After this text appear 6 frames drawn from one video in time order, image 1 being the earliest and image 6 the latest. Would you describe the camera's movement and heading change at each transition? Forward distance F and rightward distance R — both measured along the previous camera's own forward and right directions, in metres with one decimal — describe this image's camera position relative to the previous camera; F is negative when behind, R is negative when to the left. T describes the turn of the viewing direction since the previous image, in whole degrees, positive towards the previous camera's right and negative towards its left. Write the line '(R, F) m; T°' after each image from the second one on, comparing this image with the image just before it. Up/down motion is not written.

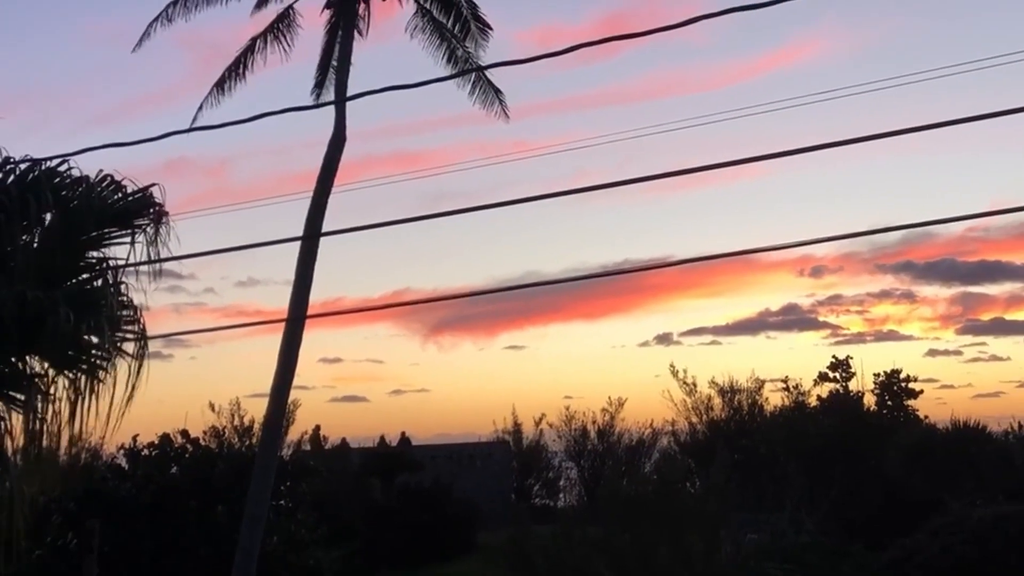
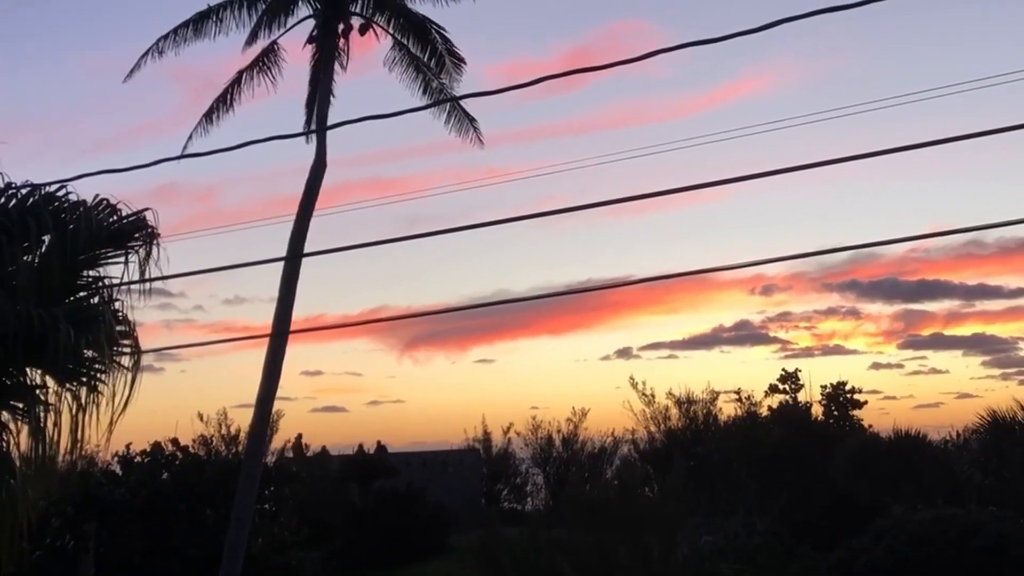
(+0.1, -1.2) m; +1°
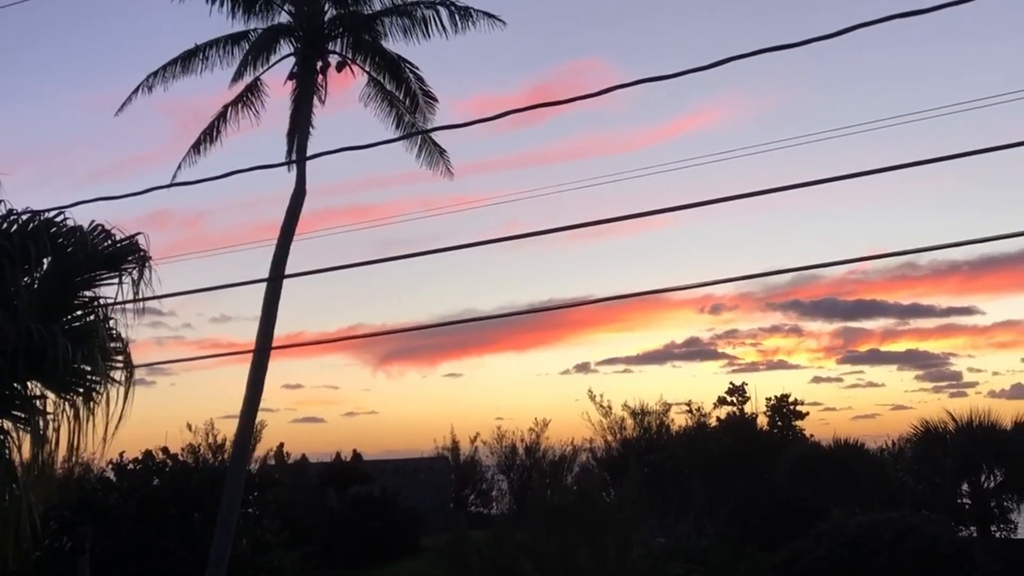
(+0.1, -1.4) m; +2°
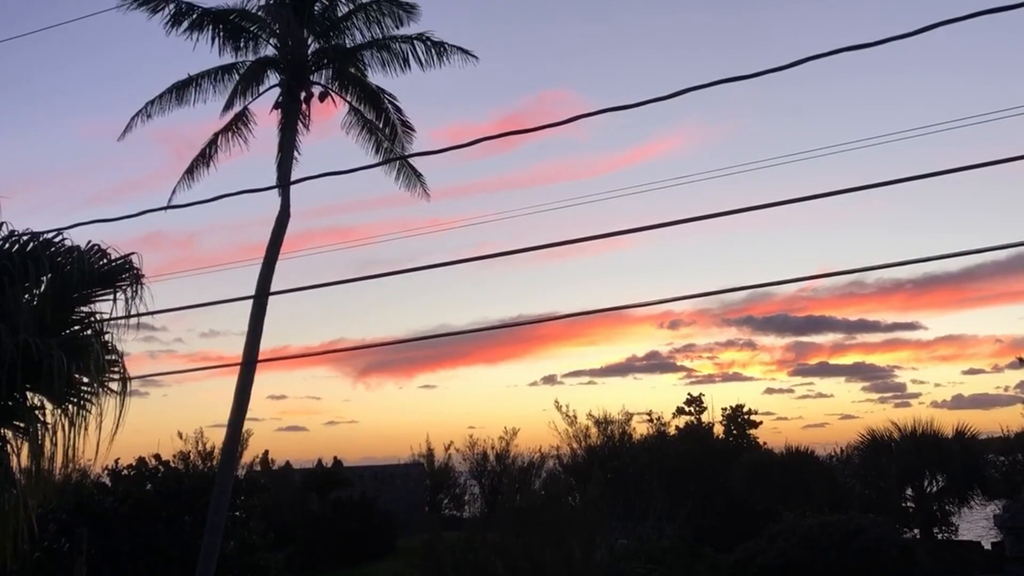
(0.0, -1.3) m; +1°
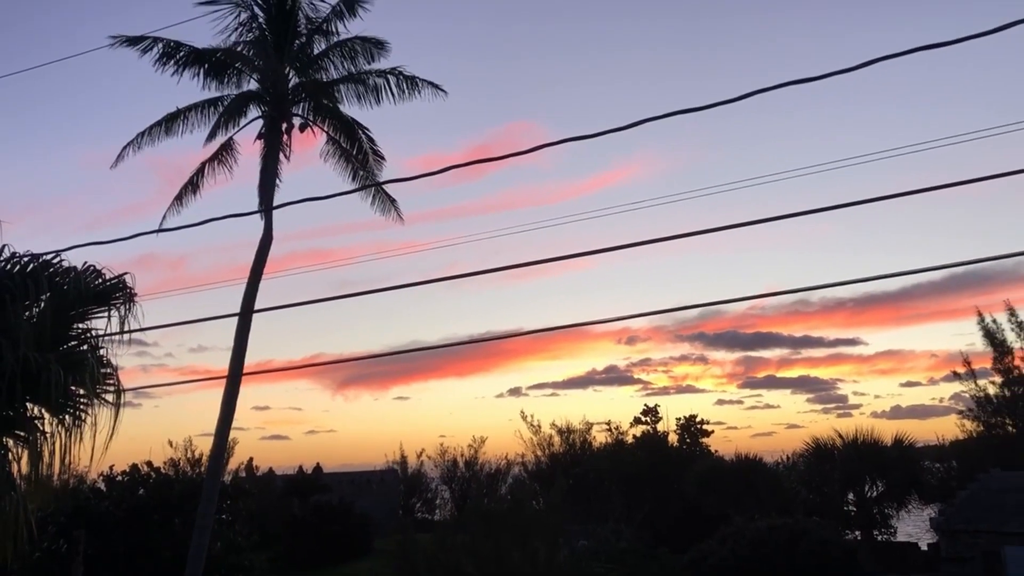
(0.0, -1.6) m; +2°
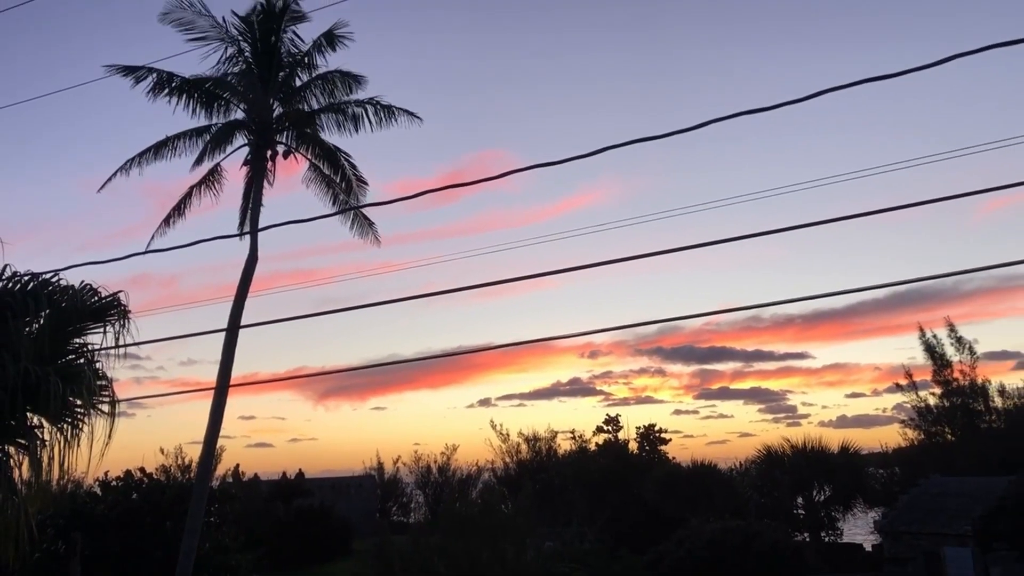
(0.0, -1.6) m; +2°
